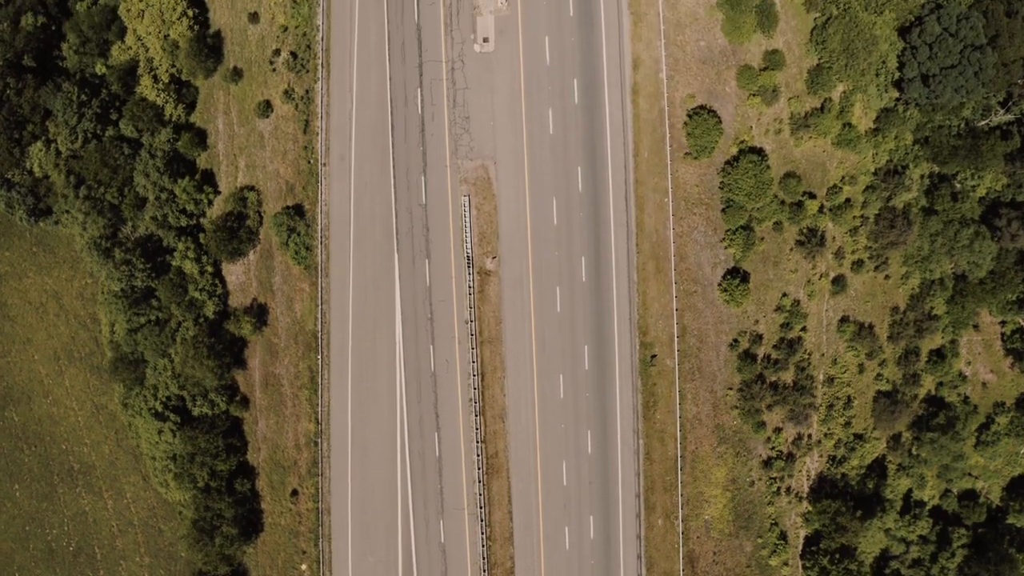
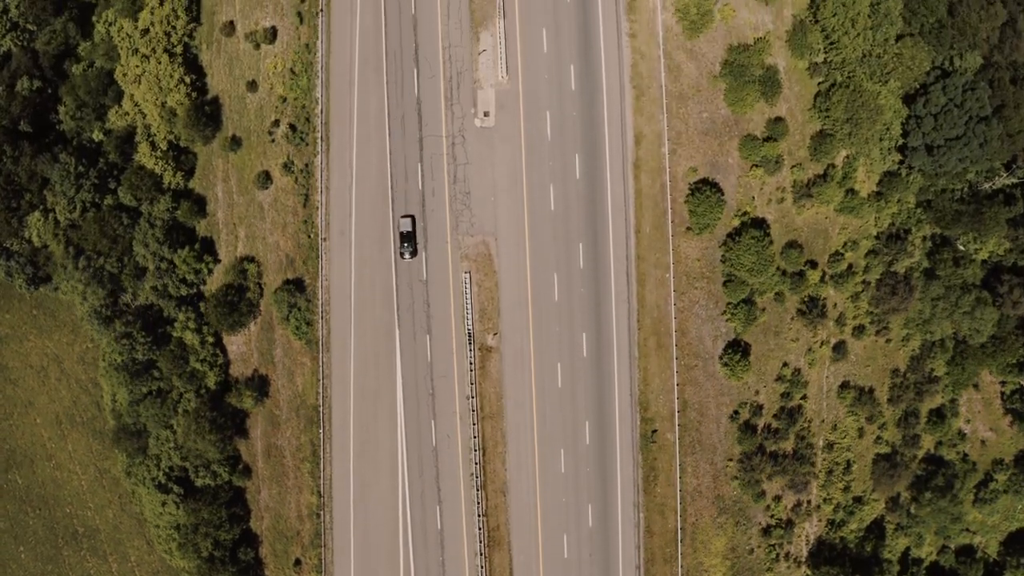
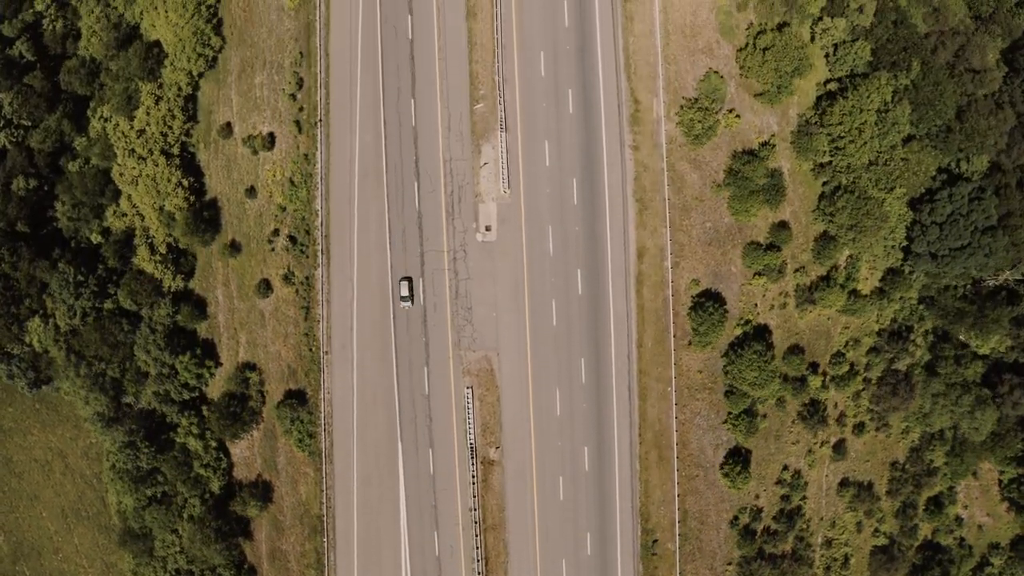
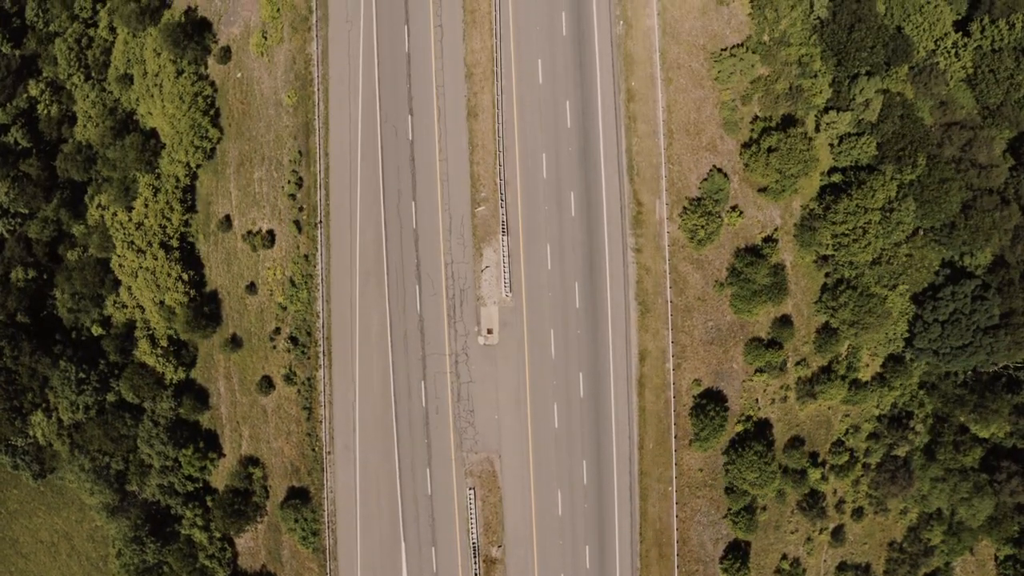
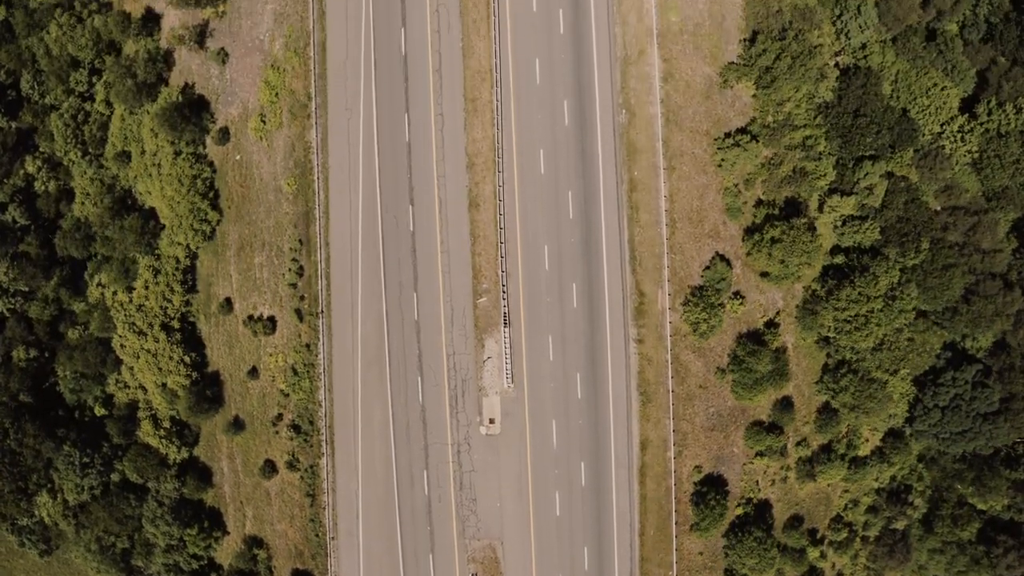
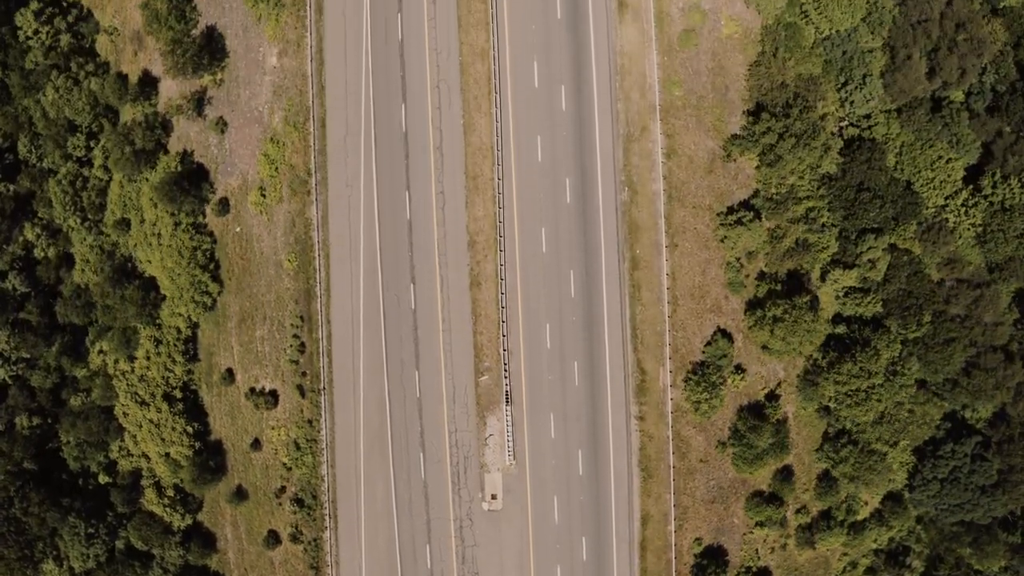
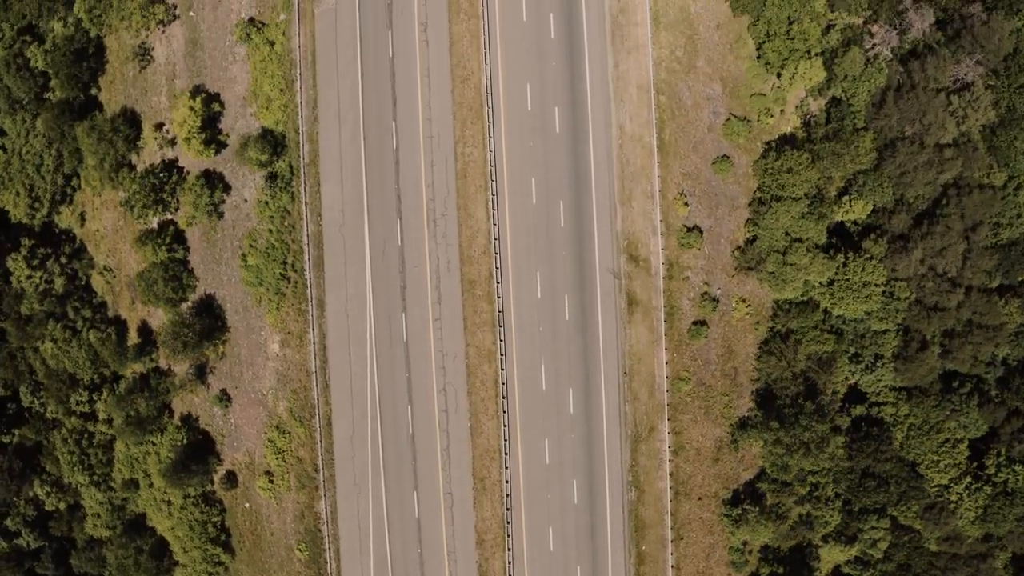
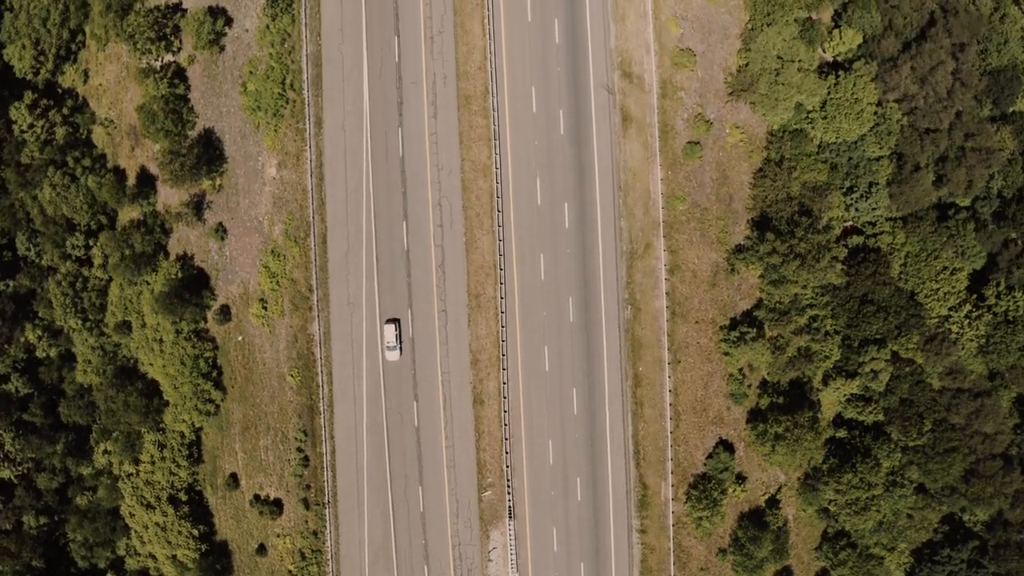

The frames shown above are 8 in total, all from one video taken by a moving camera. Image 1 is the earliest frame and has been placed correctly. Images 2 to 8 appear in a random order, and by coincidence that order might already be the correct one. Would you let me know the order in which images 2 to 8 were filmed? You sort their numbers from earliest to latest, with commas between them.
2, 3, 4, 5, 6, 8, 7
